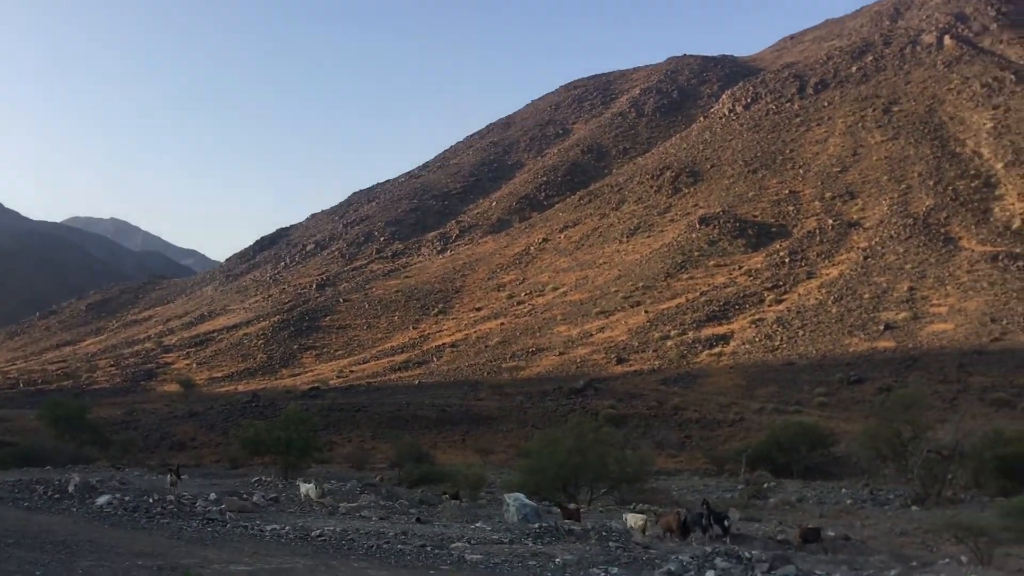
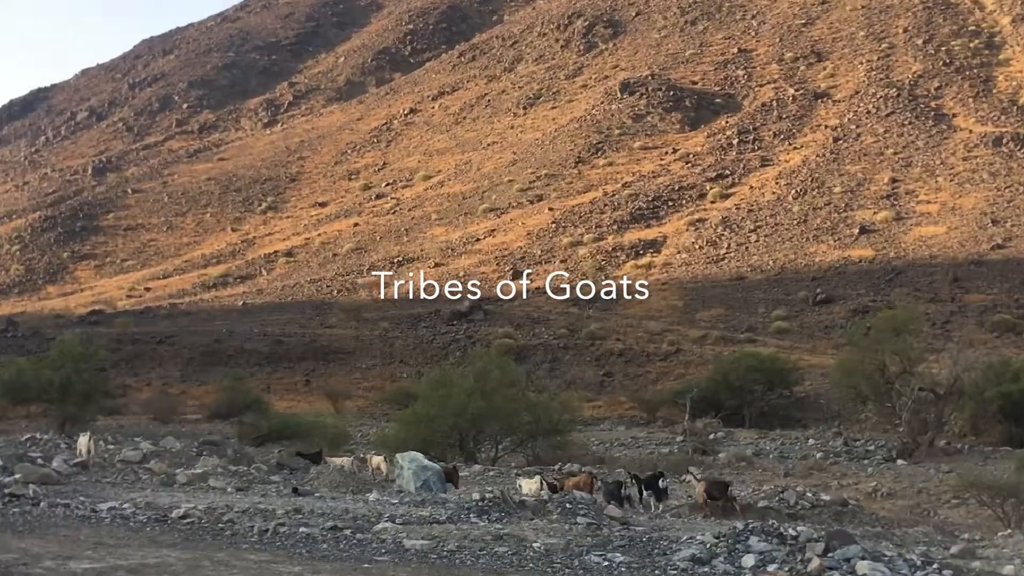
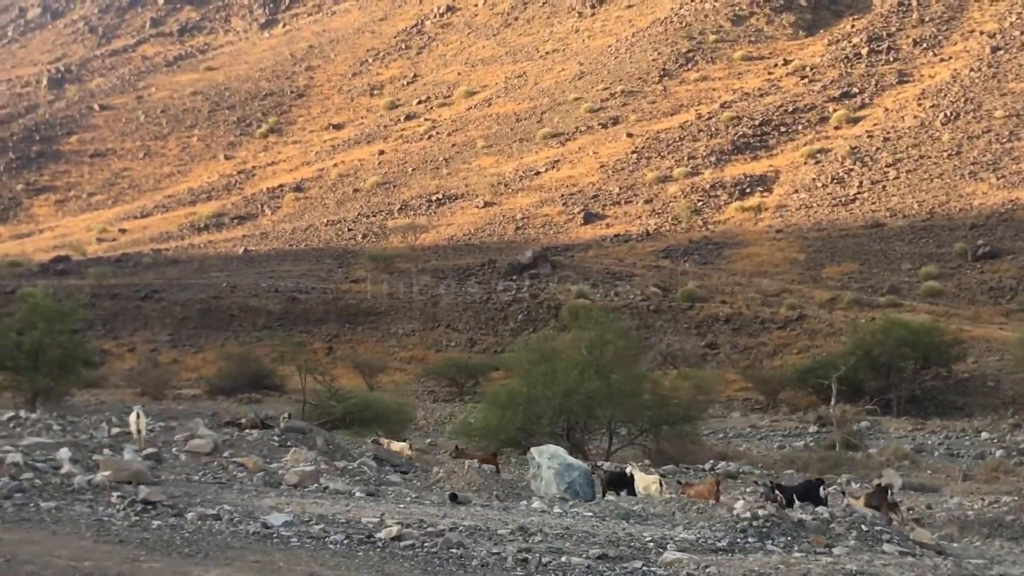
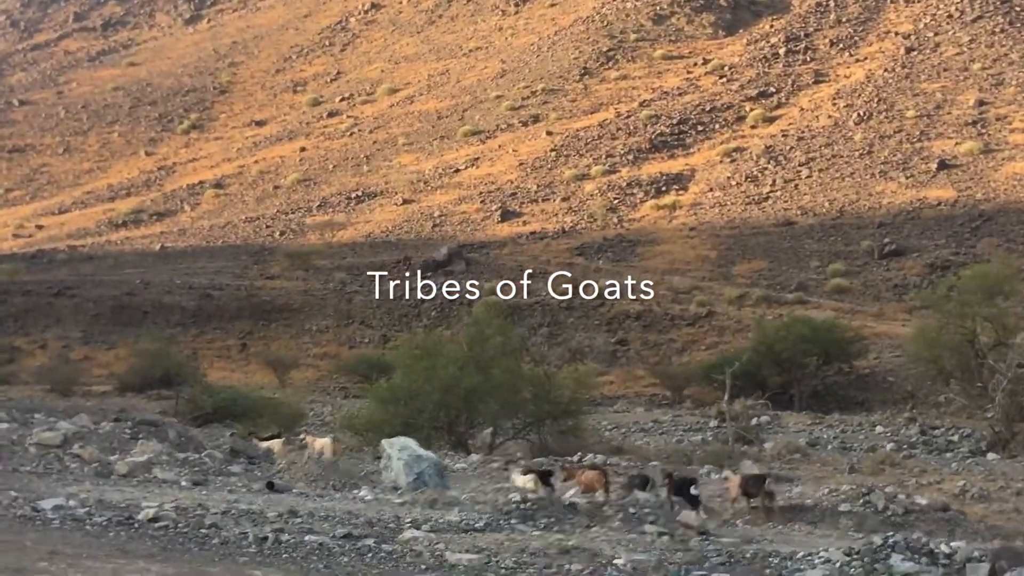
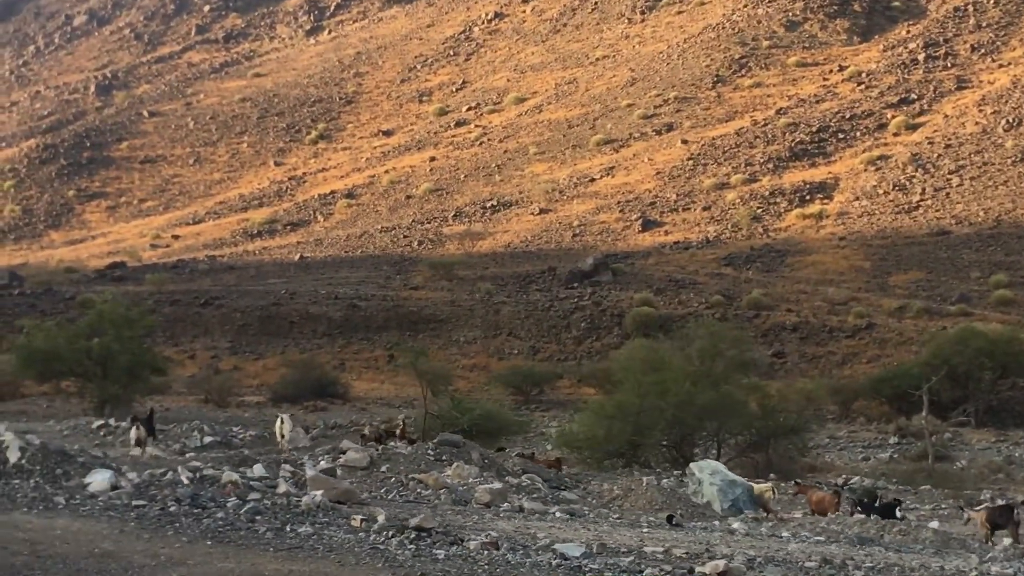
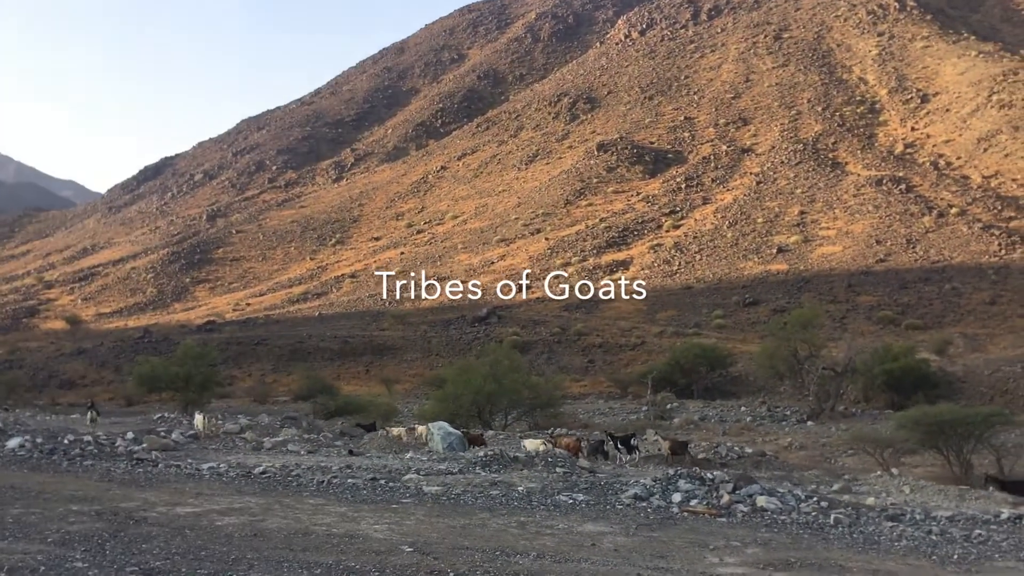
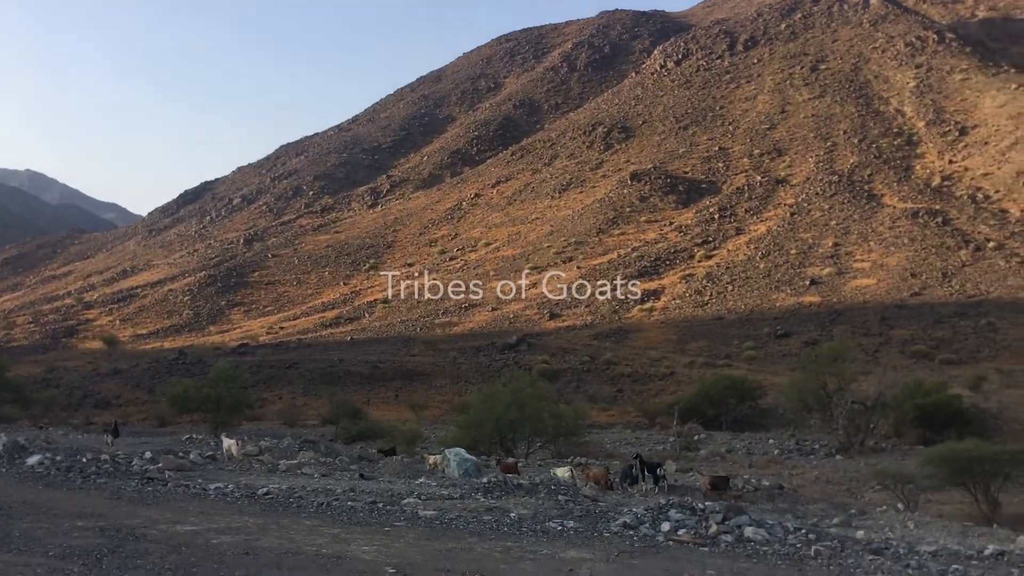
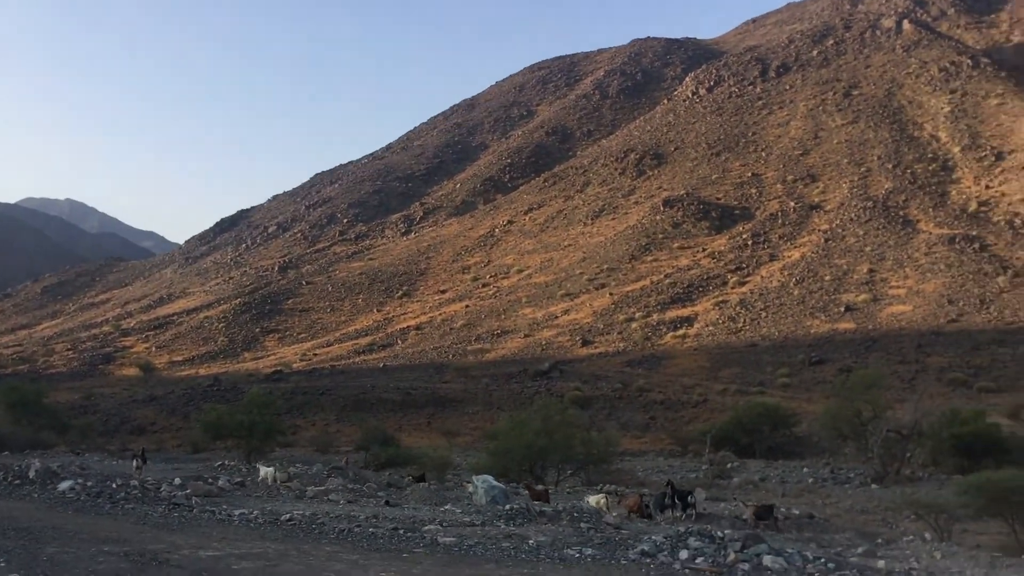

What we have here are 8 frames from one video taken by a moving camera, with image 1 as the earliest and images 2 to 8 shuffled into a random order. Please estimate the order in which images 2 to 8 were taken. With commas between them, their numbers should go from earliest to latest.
8, 7, 6, 2, 4, 3, 5
